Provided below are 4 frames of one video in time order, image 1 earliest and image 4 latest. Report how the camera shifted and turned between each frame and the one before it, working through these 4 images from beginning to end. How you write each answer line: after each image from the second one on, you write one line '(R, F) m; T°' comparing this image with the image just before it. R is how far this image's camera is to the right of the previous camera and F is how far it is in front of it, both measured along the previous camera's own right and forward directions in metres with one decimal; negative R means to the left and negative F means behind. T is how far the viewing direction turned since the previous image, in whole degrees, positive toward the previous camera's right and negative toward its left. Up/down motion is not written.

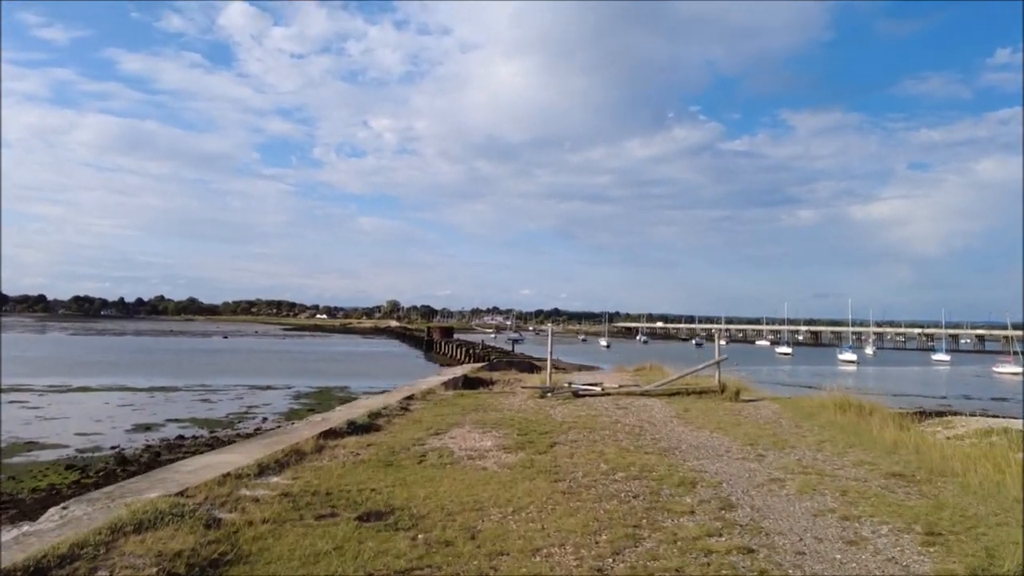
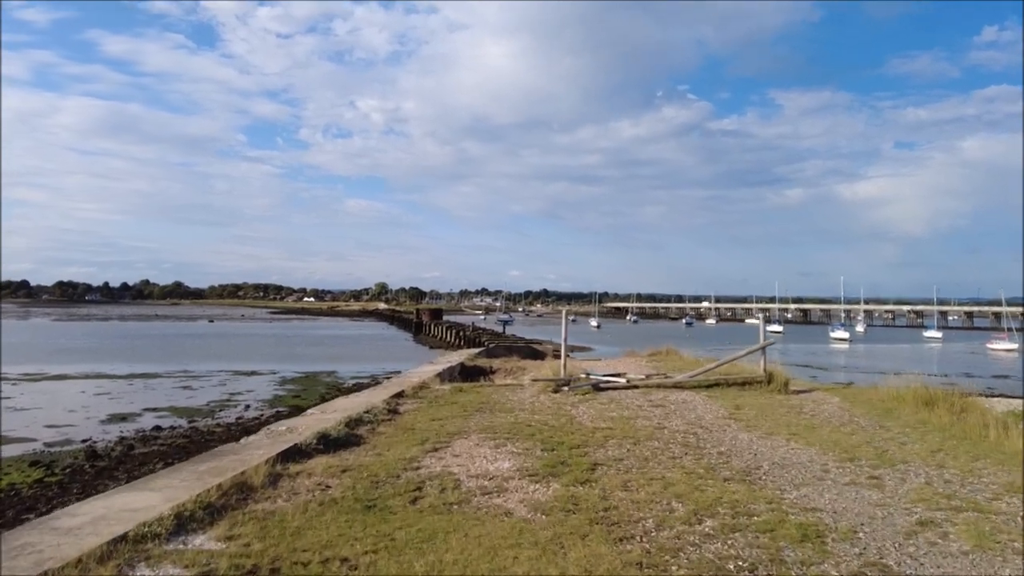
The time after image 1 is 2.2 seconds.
(-0.4, +2.7) m; +1°
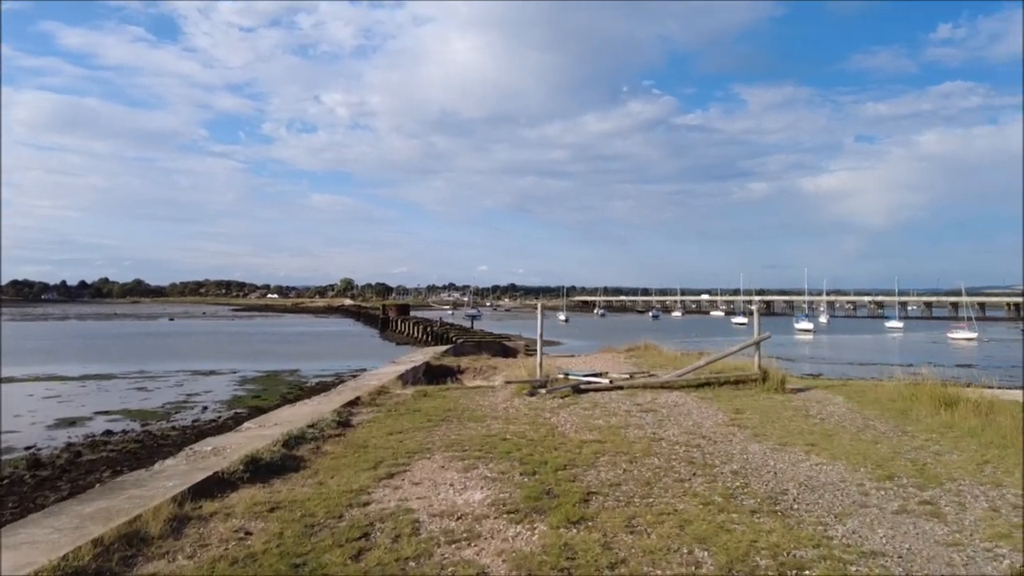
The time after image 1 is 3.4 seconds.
(0.0, +1.5) m; +2°
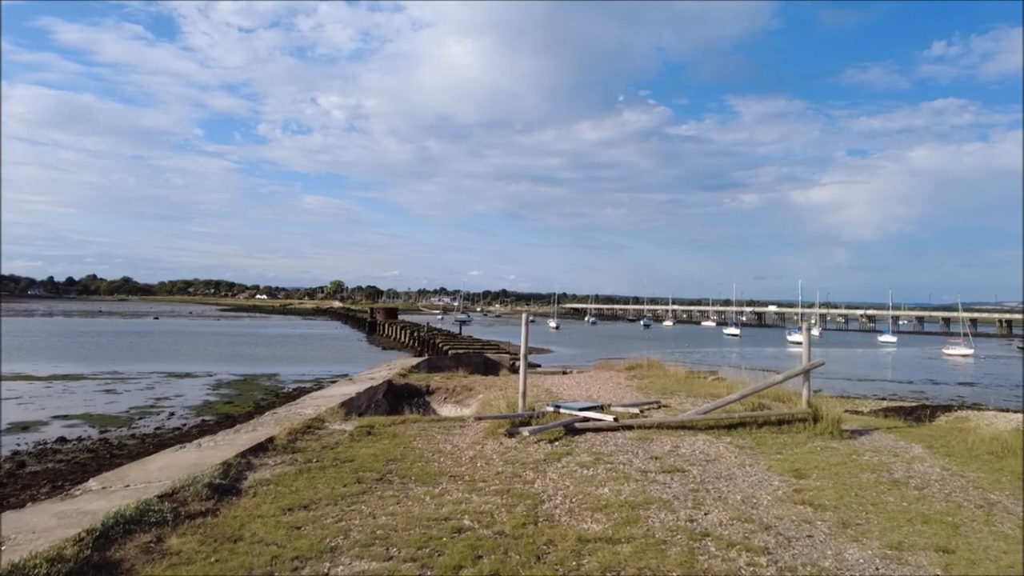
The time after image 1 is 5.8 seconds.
(+0.2, +3.1) m; +1°
